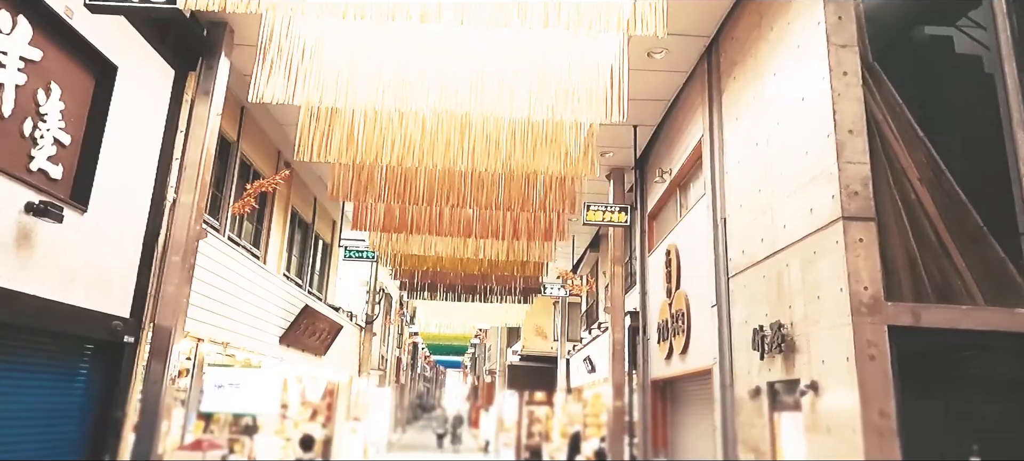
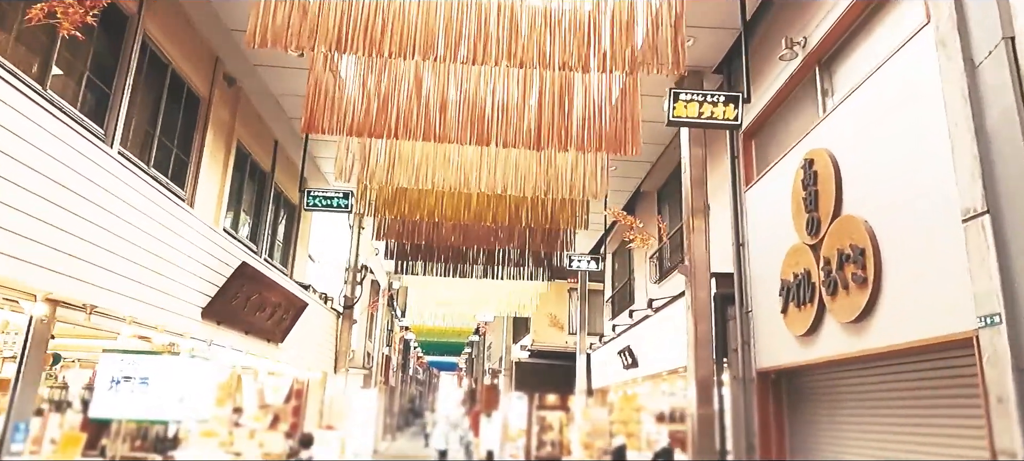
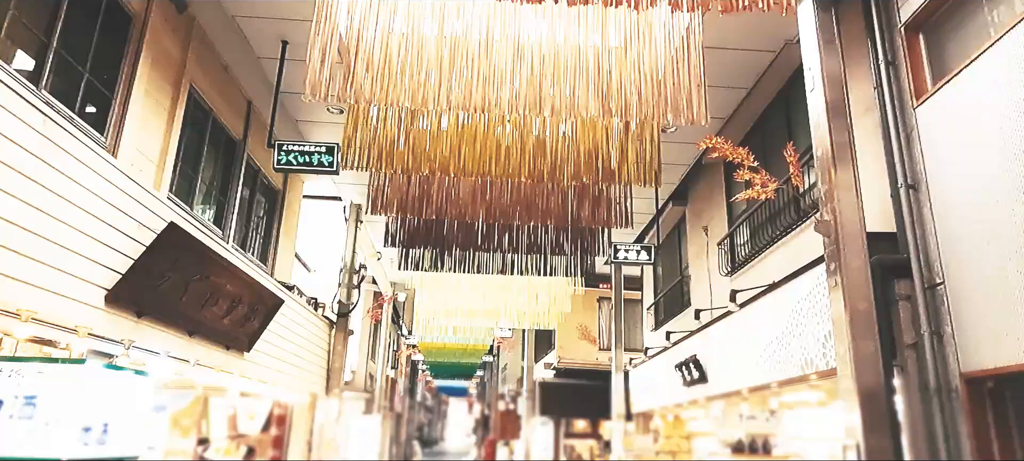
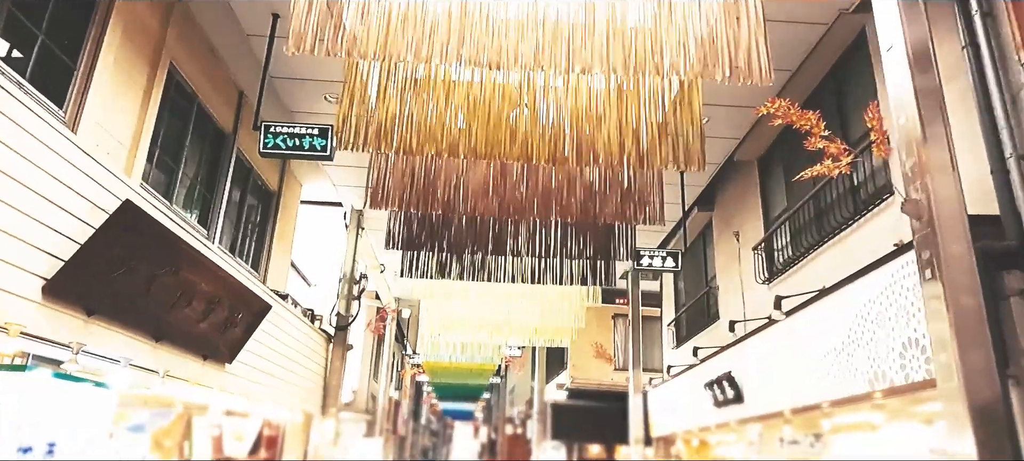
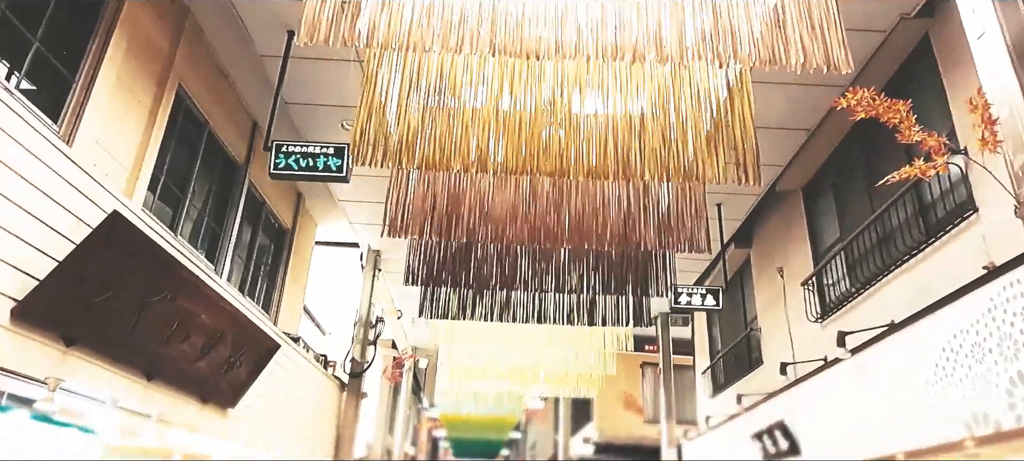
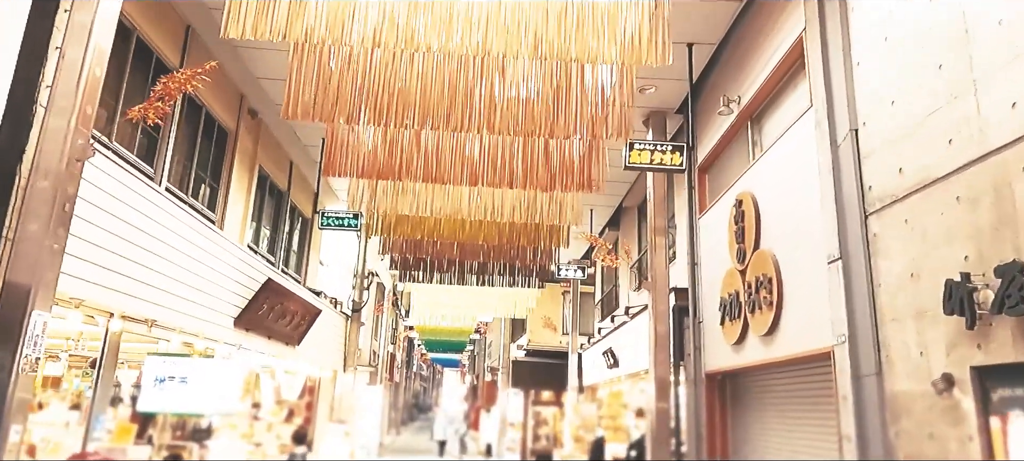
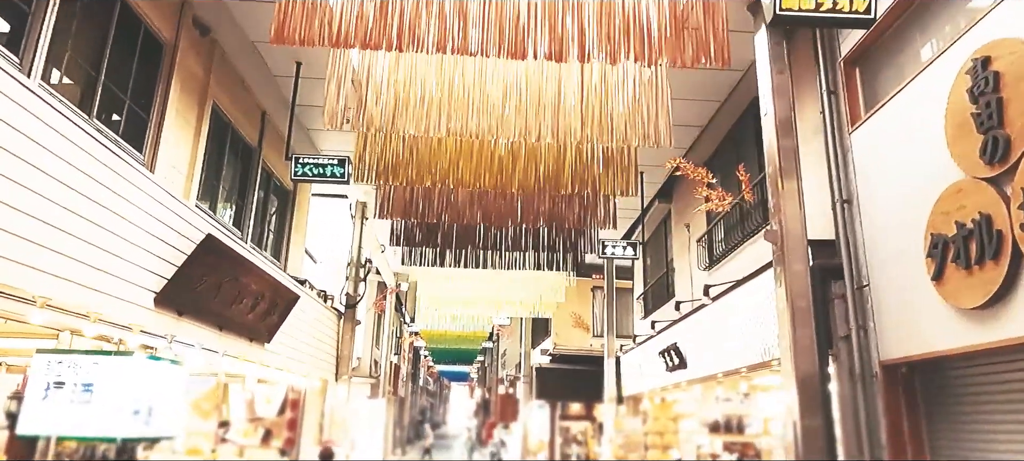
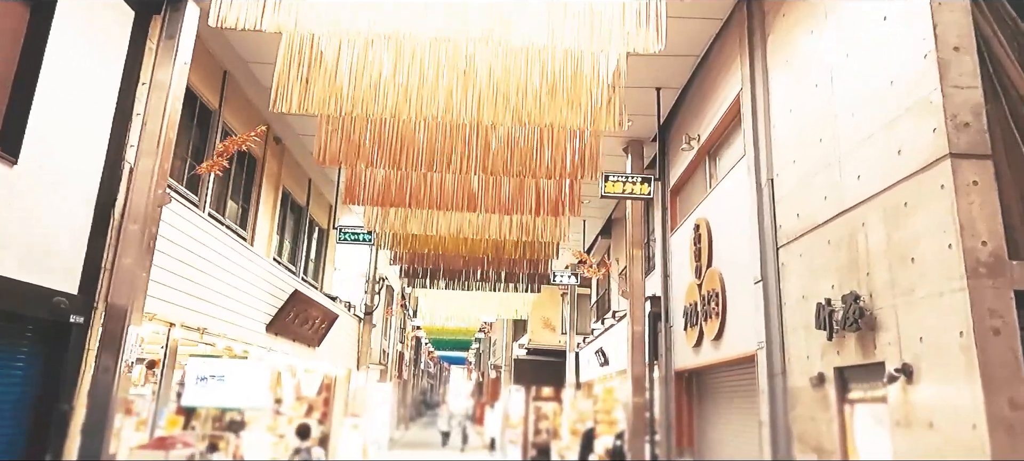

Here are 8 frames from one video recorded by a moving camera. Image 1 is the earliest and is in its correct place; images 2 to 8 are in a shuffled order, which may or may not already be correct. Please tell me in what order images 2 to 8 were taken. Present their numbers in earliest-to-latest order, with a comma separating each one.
8, 6, 2, 7, 3, 4, 5
